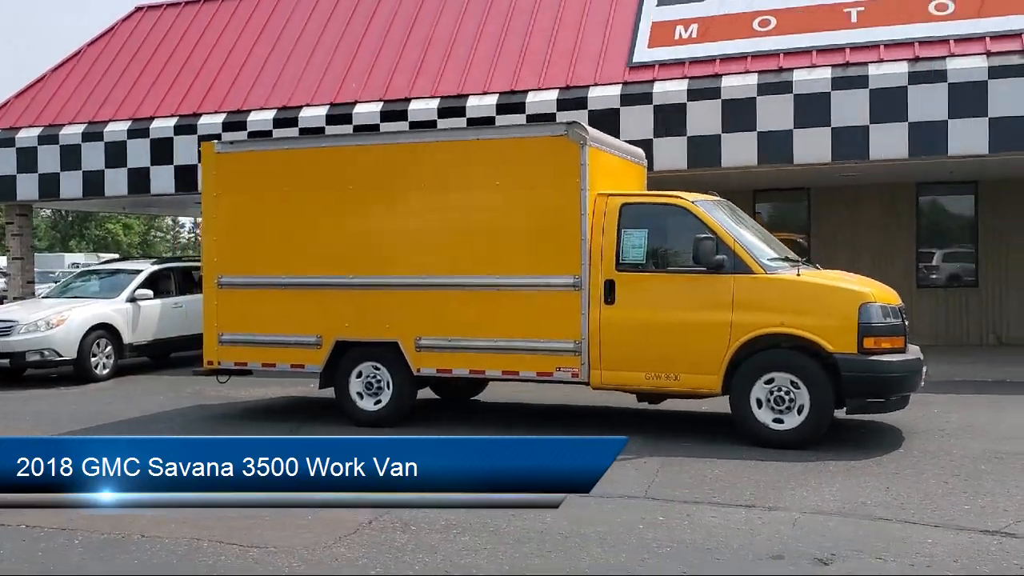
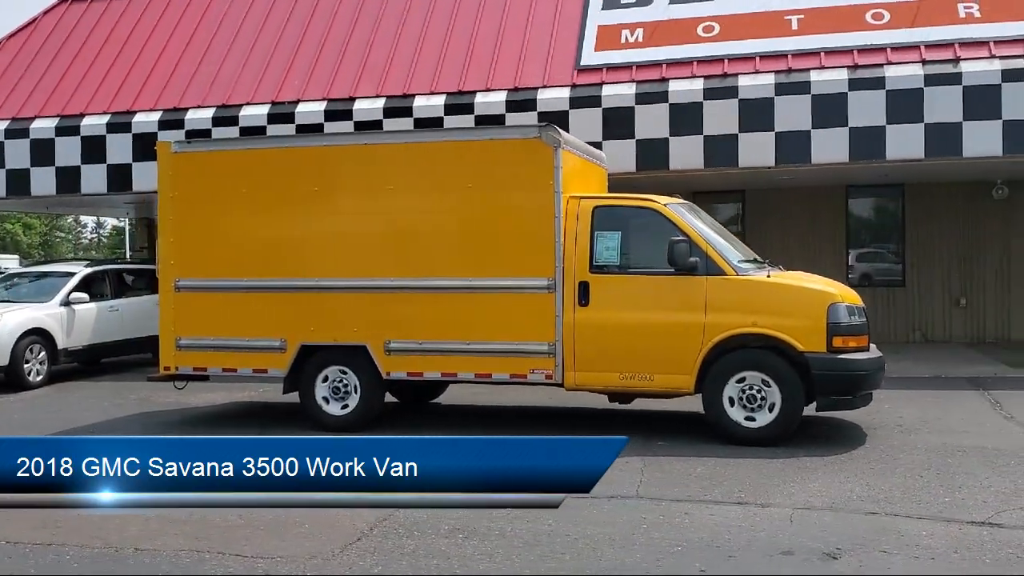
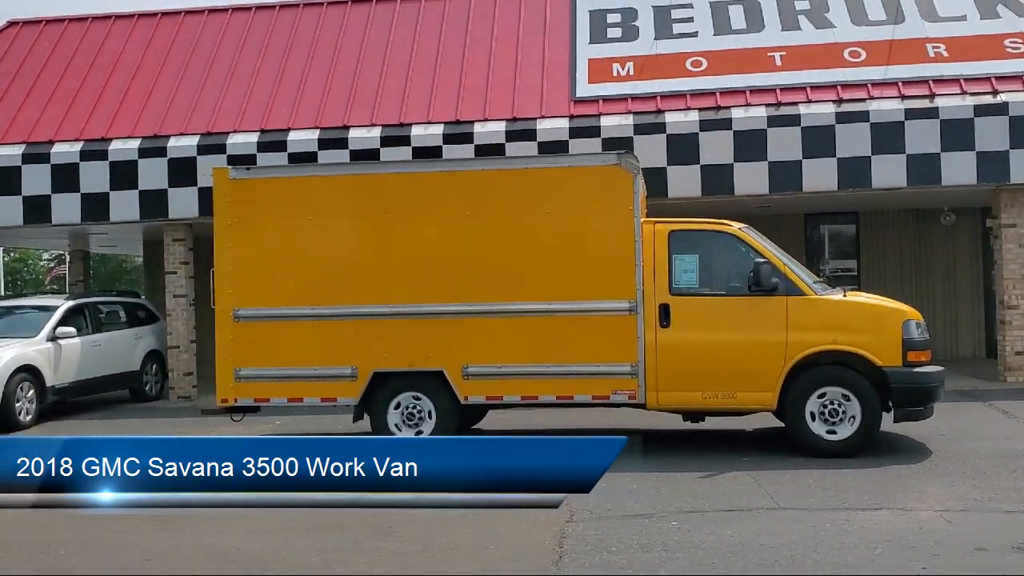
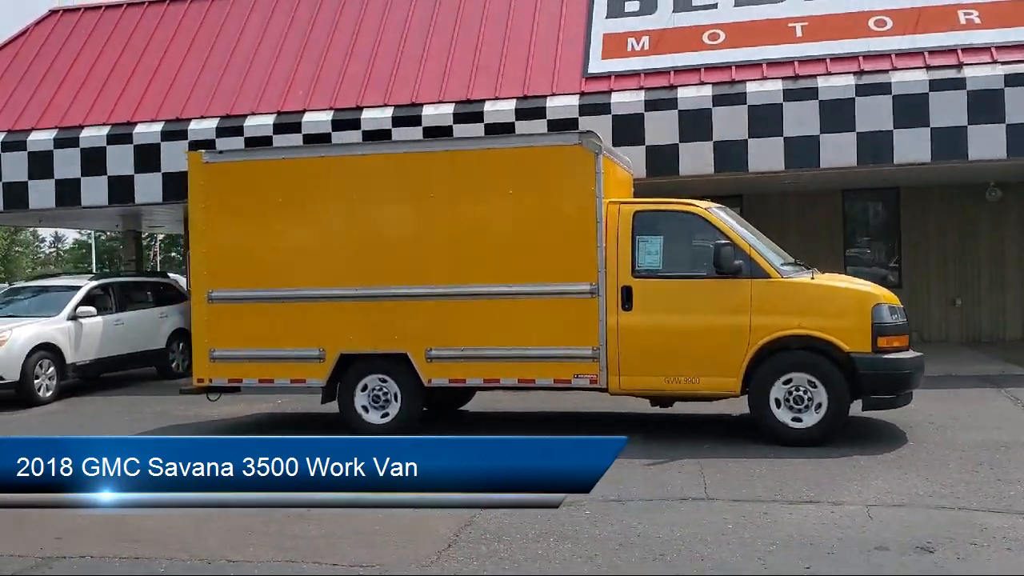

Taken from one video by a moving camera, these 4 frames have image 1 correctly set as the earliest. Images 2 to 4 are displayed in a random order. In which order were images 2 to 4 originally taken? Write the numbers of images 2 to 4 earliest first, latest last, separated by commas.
2, 4, 3
